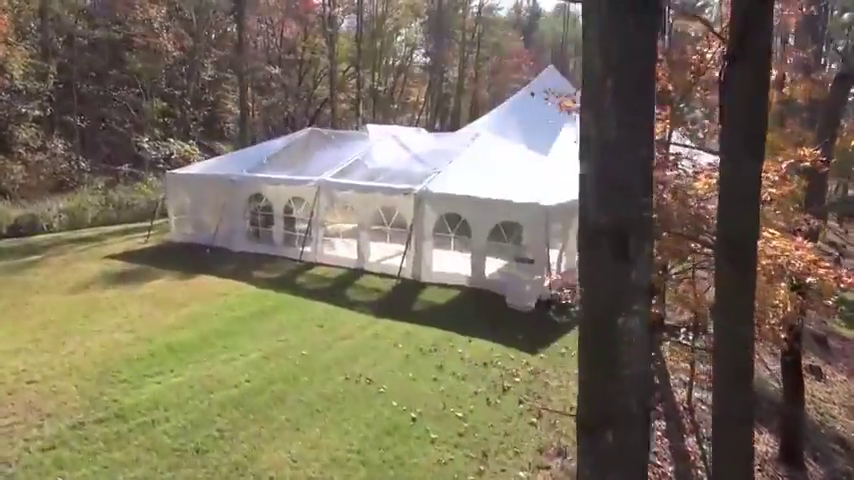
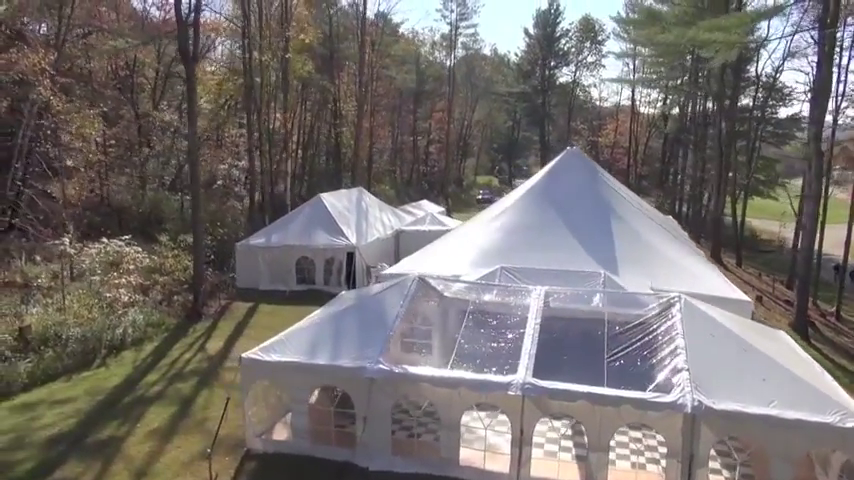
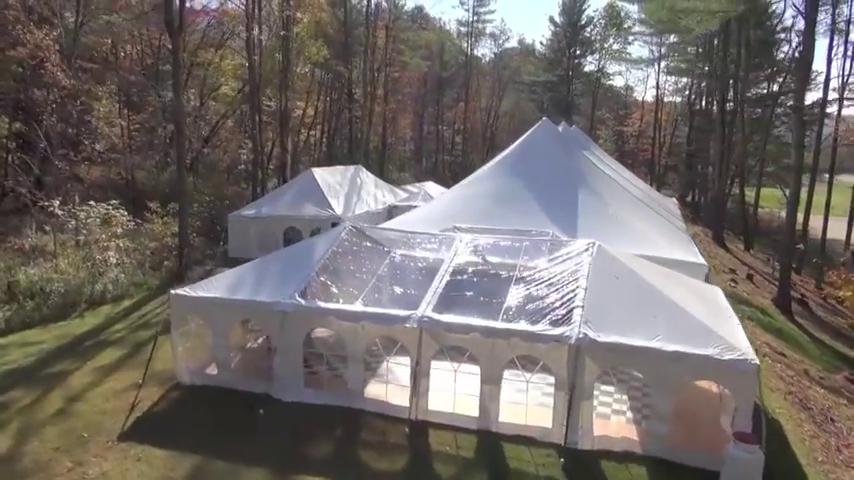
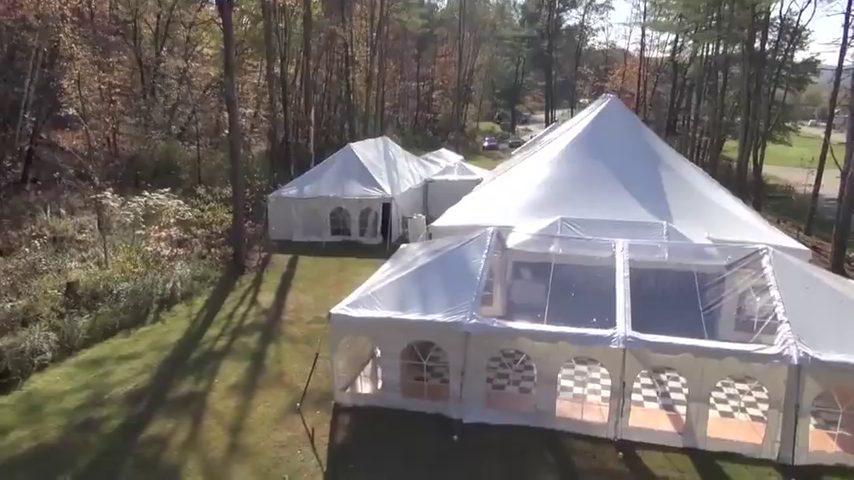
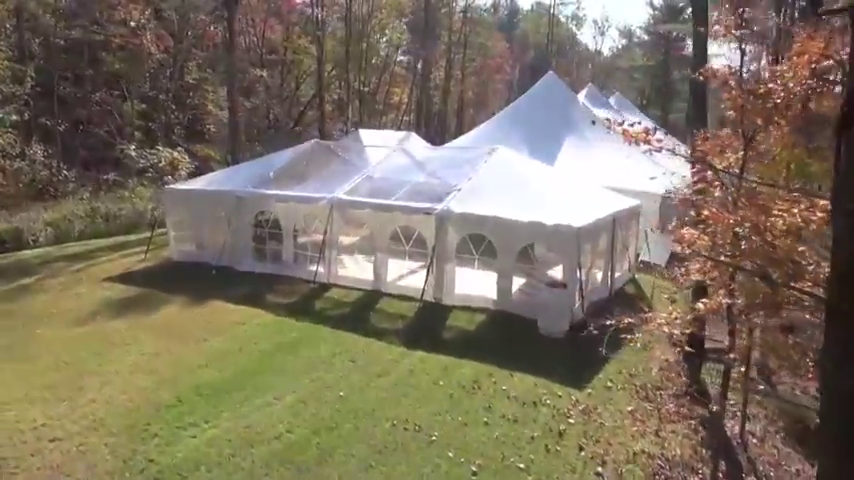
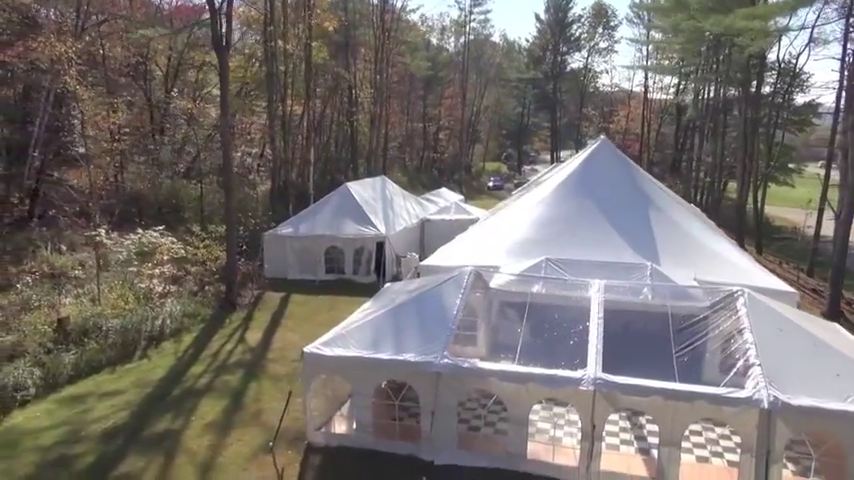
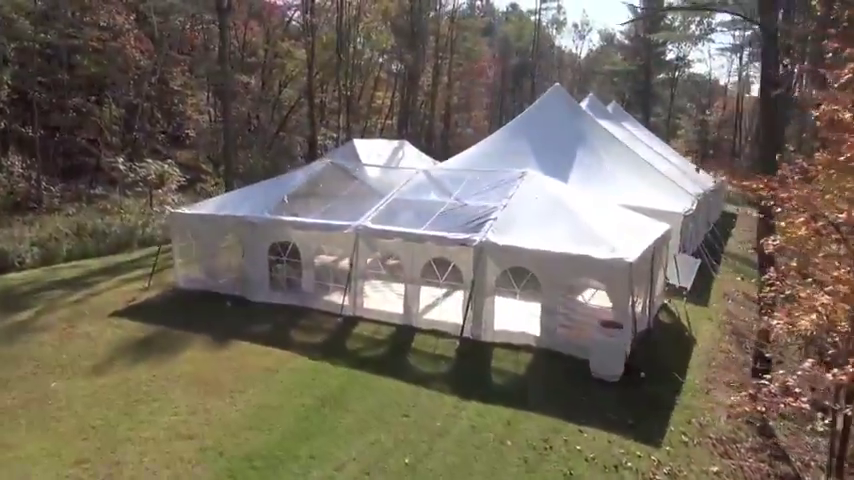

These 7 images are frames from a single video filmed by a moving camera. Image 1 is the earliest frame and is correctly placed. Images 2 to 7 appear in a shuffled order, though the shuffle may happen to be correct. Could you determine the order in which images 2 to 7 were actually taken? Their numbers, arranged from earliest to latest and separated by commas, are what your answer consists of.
5, 7, 3, 2, 6, 4
